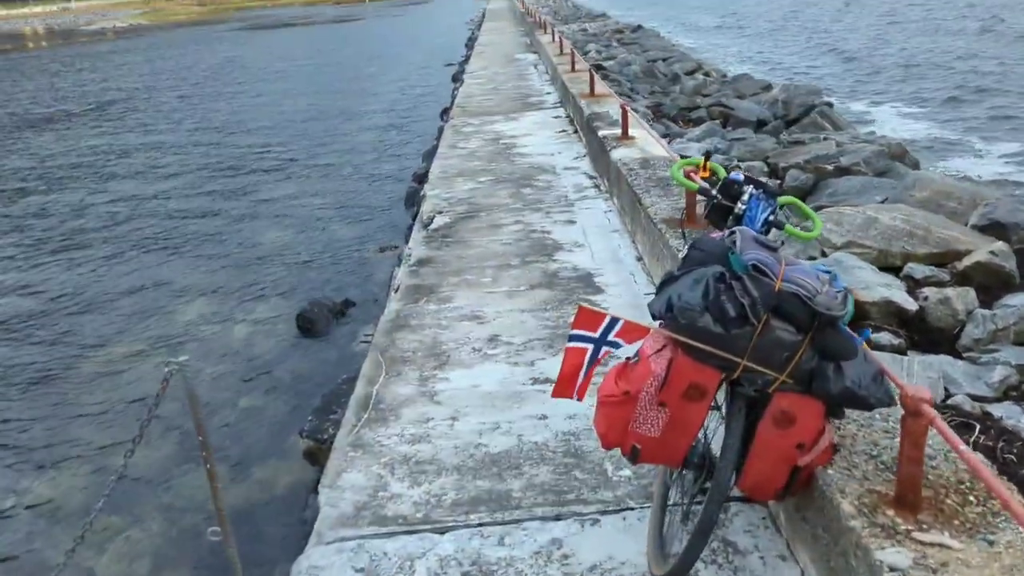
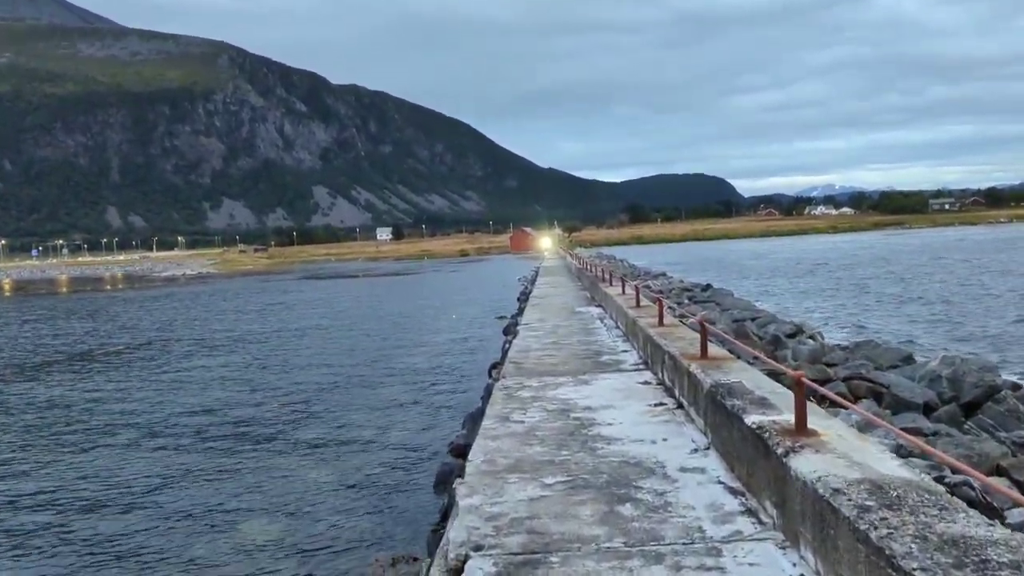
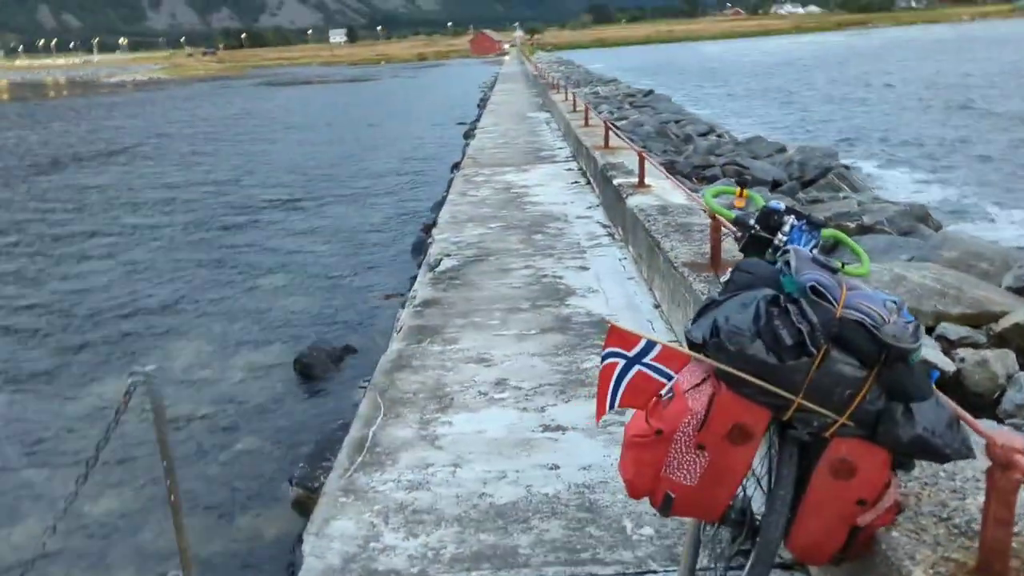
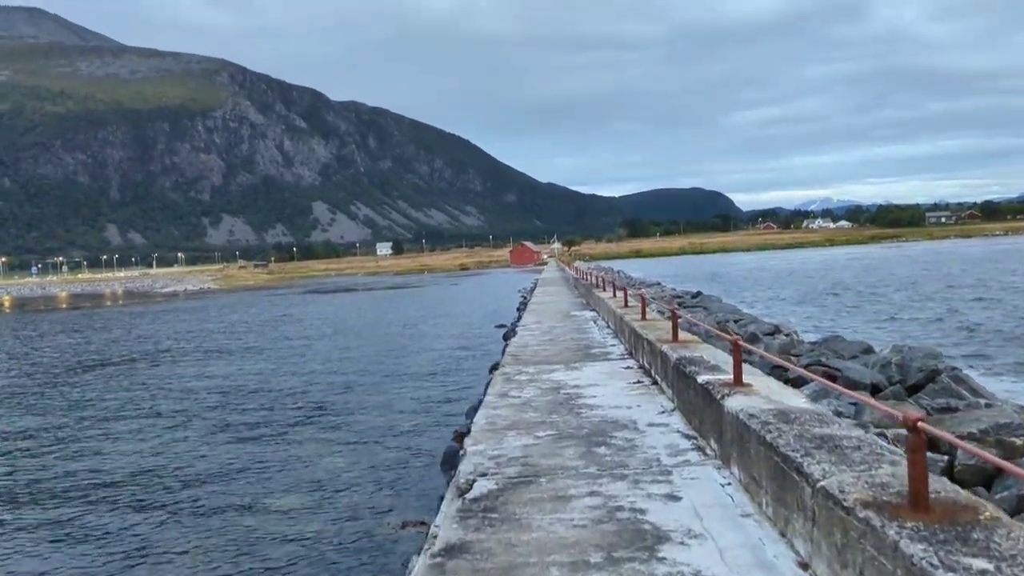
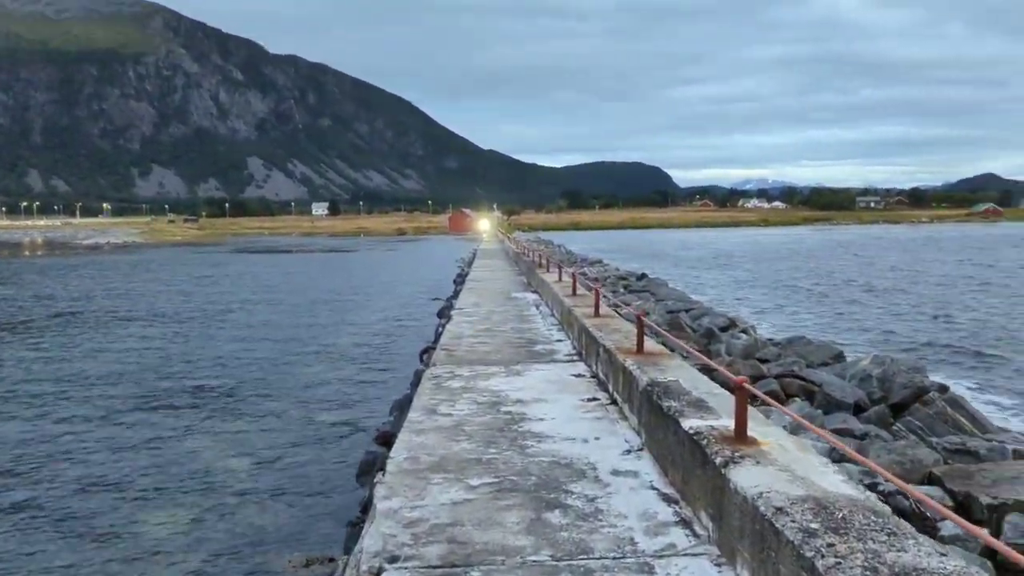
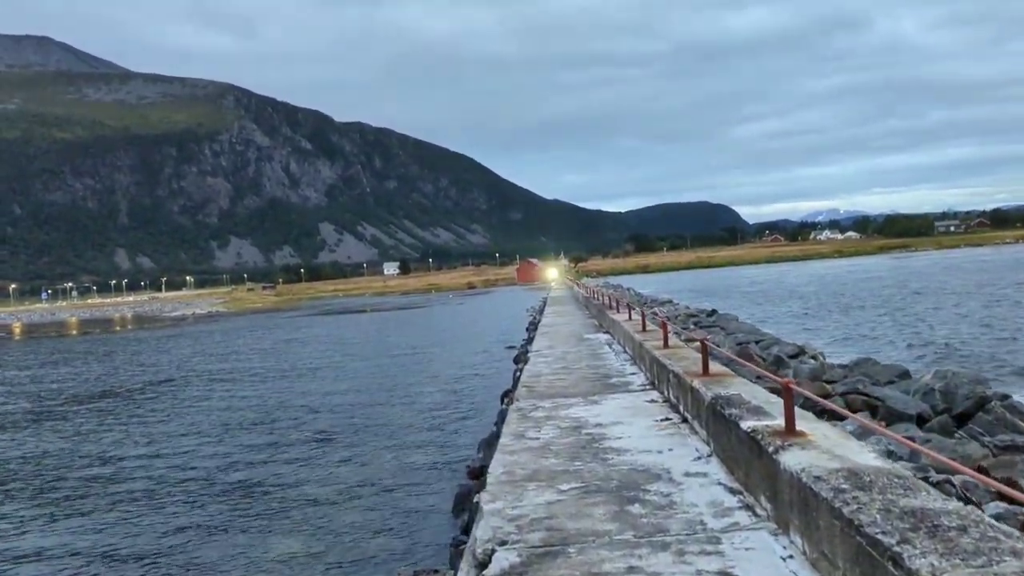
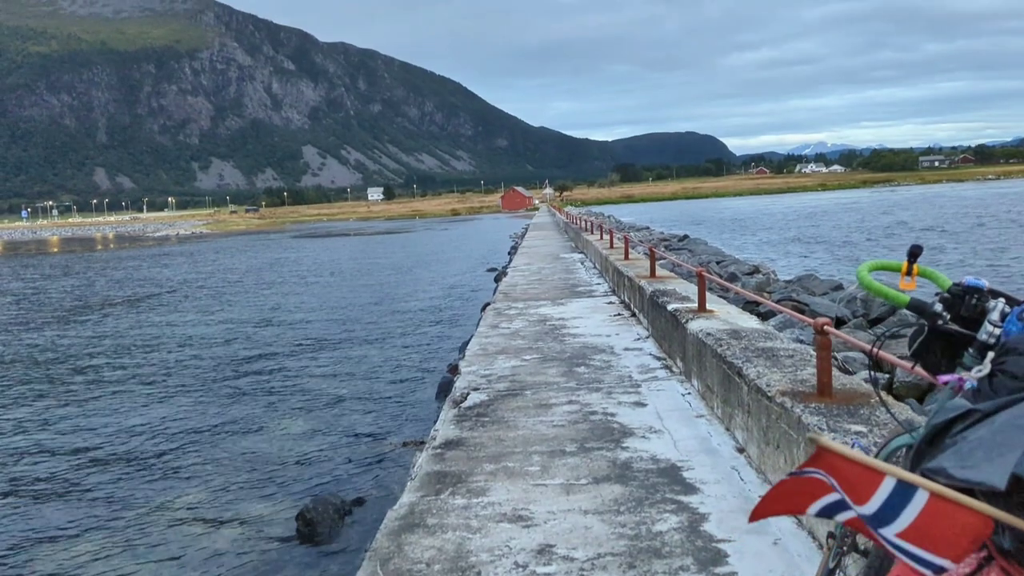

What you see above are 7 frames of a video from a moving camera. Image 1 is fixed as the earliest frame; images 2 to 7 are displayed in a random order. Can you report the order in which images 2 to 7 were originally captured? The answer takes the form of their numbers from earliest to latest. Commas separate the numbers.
3, 7, 4, 6, 2, 5
